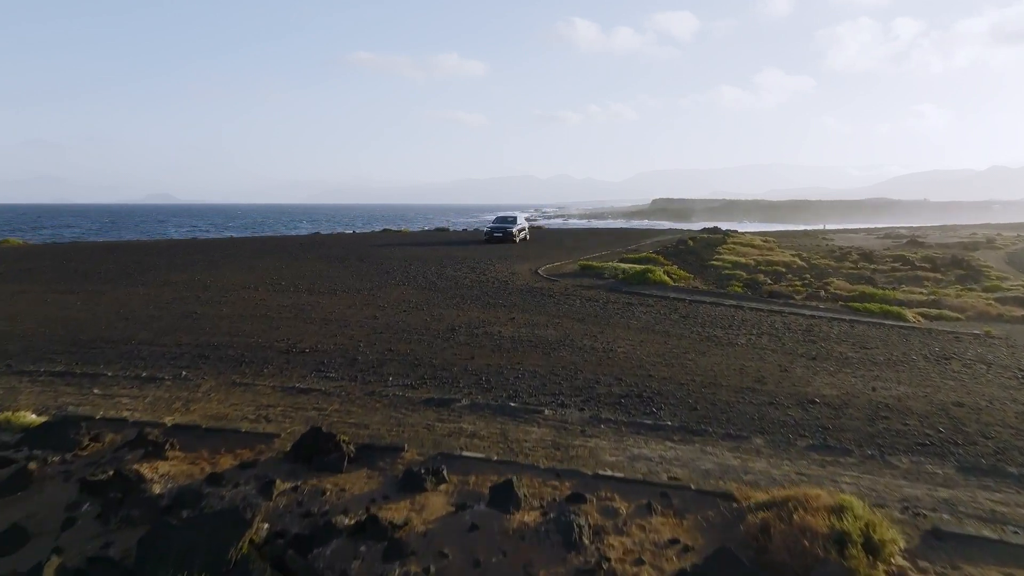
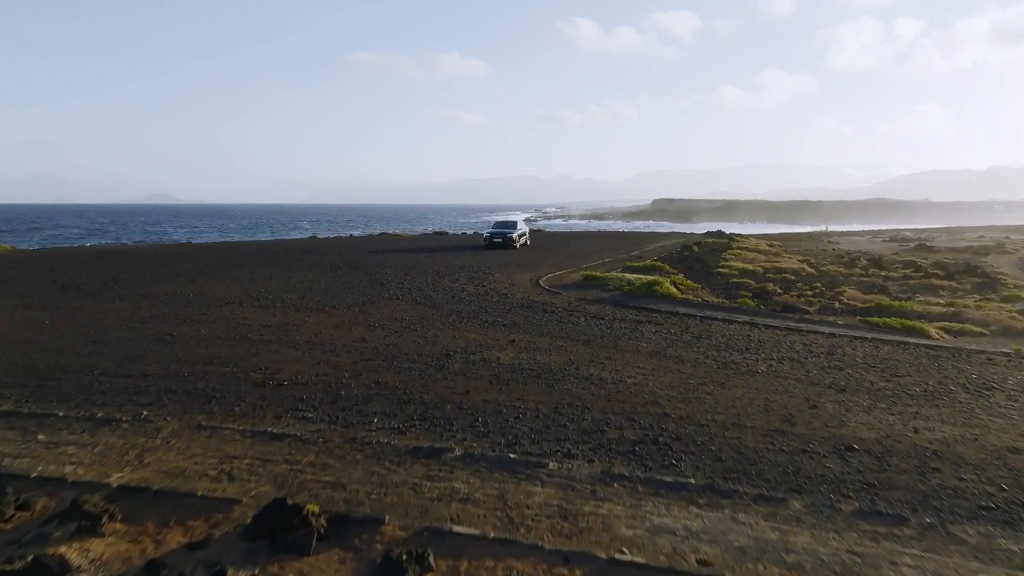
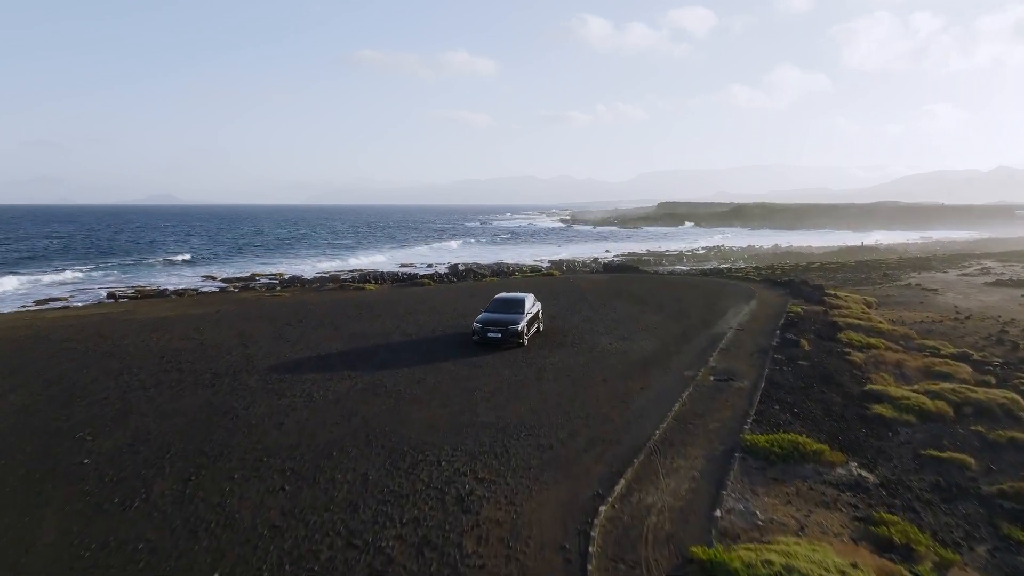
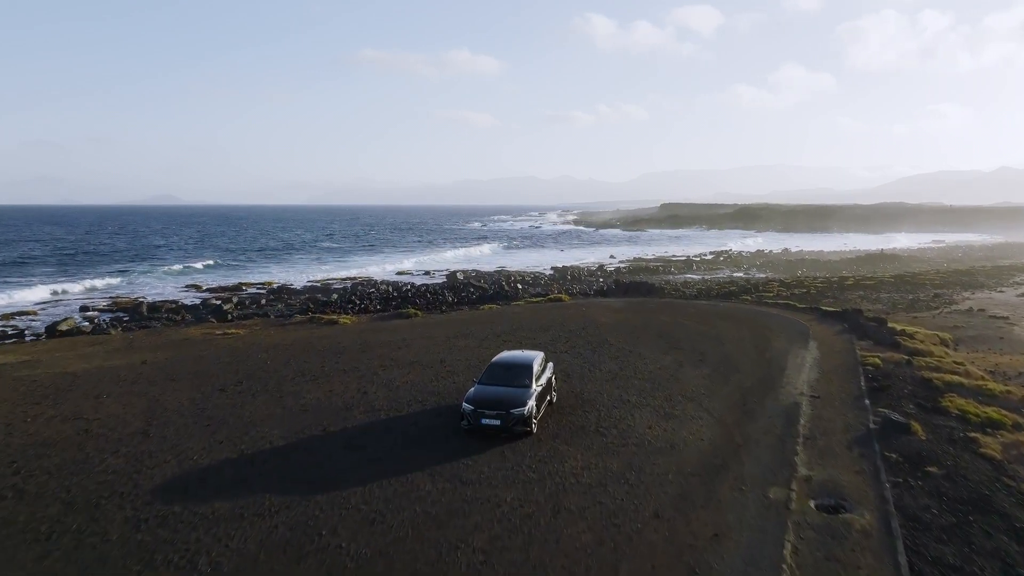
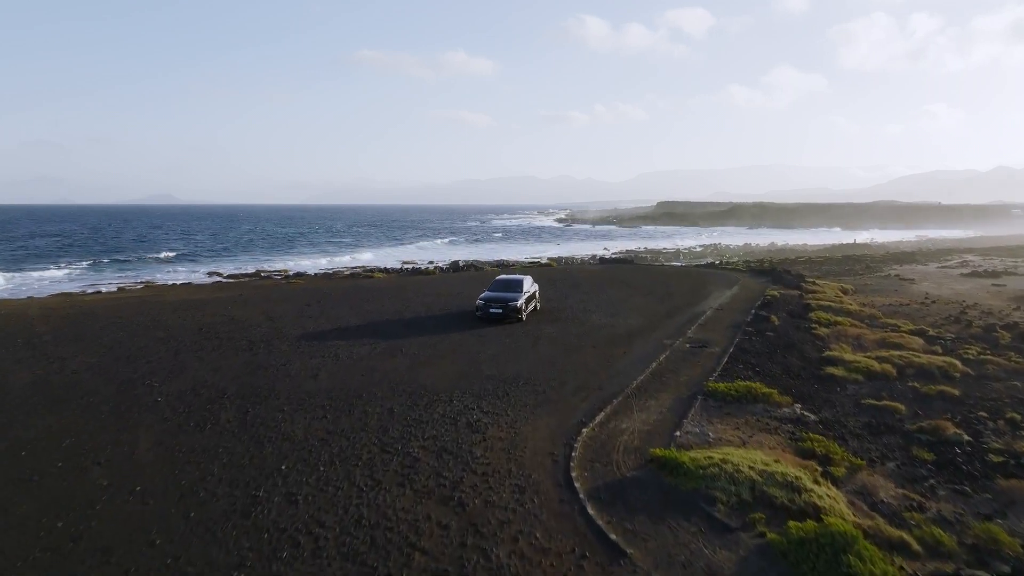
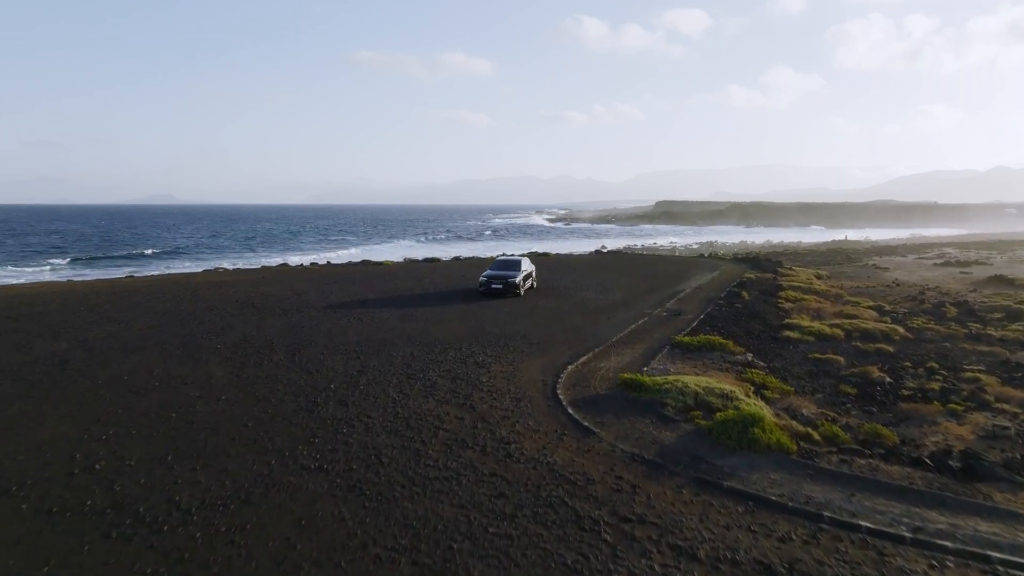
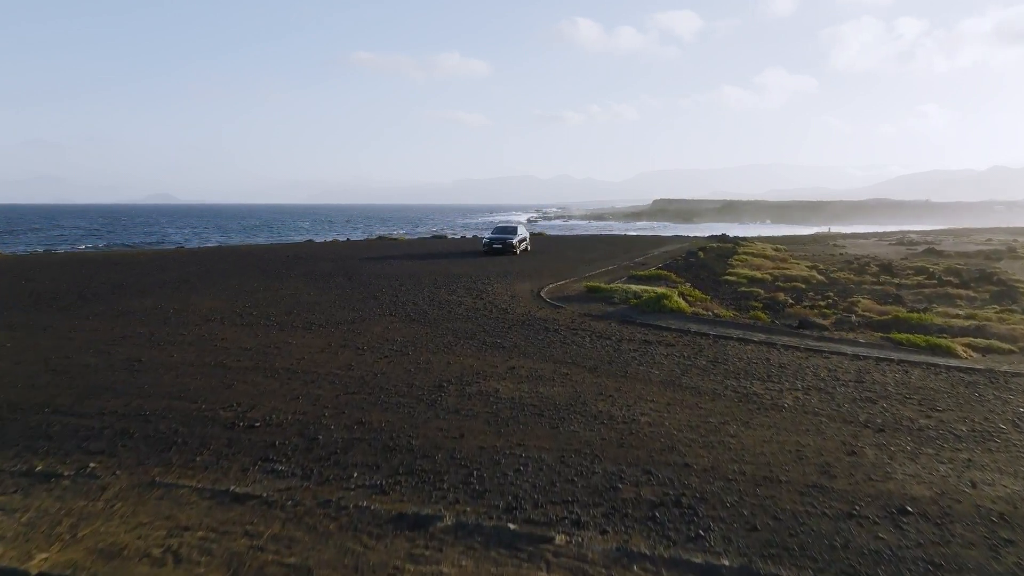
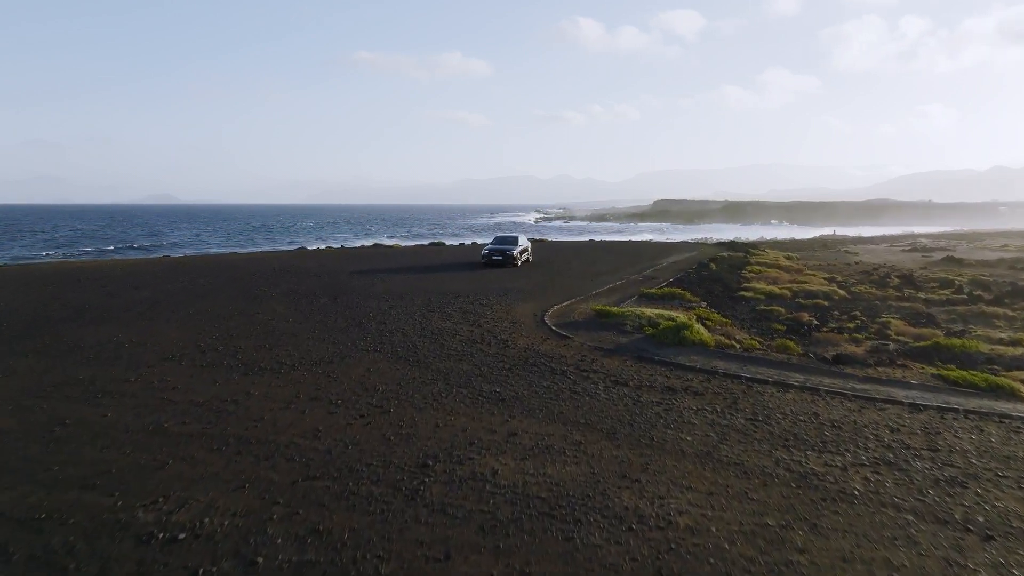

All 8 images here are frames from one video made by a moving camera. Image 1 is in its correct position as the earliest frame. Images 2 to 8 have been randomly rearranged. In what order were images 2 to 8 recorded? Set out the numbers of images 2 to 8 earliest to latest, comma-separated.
2, 7, 8, 6, 5, 3, 4
